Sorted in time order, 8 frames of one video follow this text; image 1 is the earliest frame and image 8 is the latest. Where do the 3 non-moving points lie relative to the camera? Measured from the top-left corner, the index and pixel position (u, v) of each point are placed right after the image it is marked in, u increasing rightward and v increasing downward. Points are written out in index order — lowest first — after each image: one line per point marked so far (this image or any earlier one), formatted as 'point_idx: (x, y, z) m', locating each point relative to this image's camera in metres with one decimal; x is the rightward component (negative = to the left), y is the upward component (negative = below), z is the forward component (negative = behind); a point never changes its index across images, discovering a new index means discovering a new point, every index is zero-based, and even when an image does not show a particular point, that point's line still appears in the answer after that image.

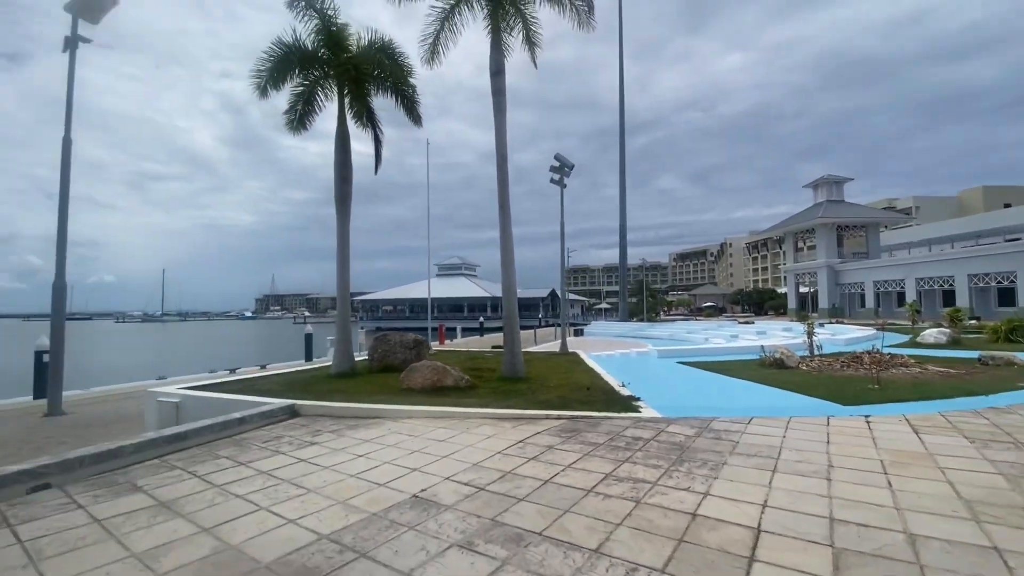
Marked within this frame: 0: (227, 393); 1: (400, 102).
0: (-5.4, -2.0, +8.7) m
1: (-2.8, +4.6, +11.6) m
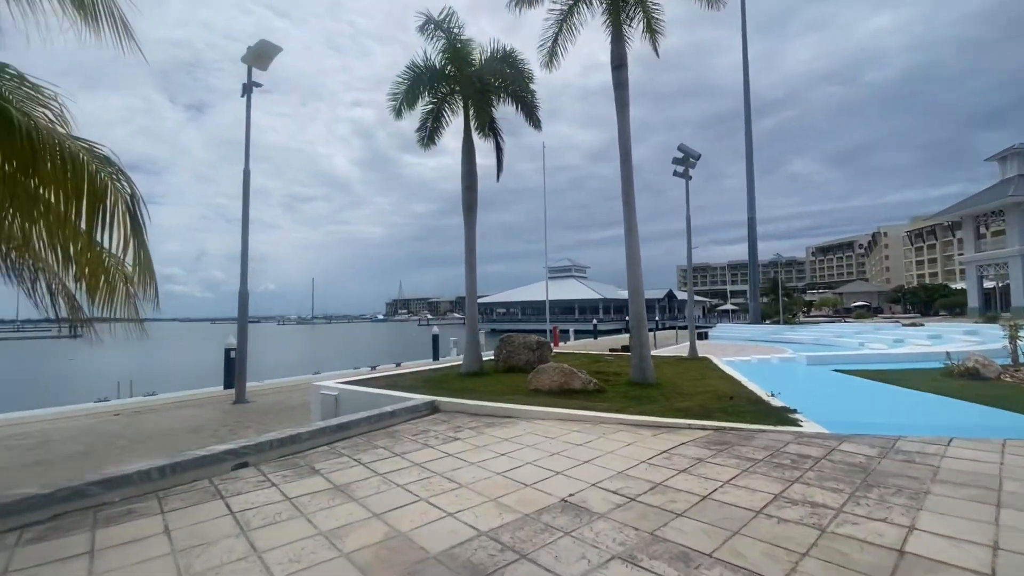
0: (-2.8, -2.1, +9.6) m
1: (+0.2, +4.6, +11.8) m
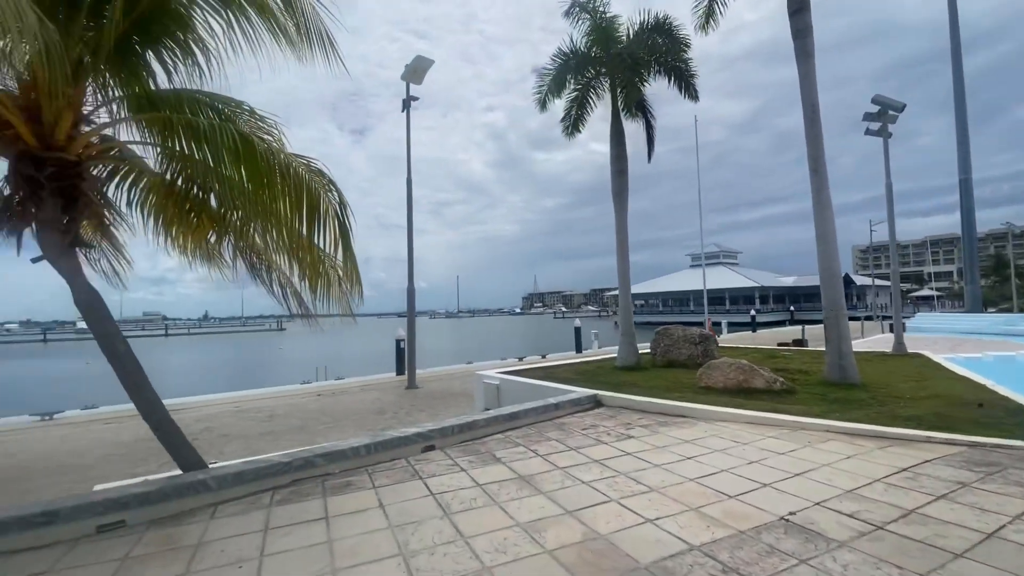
0: (+0.5, -1.9, +9.7) m
1: (+3.8, +4.9, +10.9) m
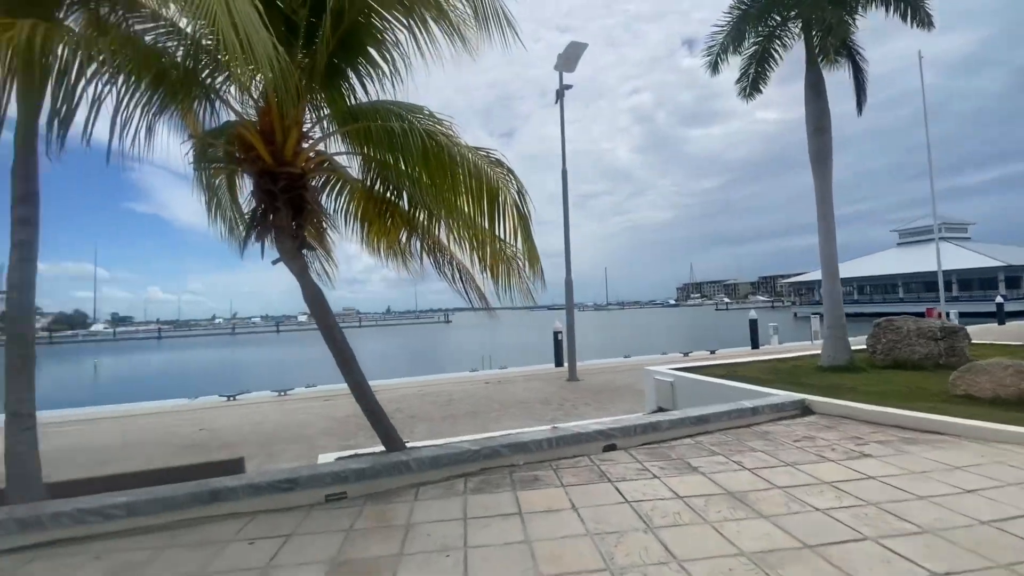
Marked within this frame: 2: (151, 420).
0: (+3.8, -1.7, +8.7) m
1: (+7.1, +5.2, +8.6) m
2: (-8.3, -3.0, +10.5) m
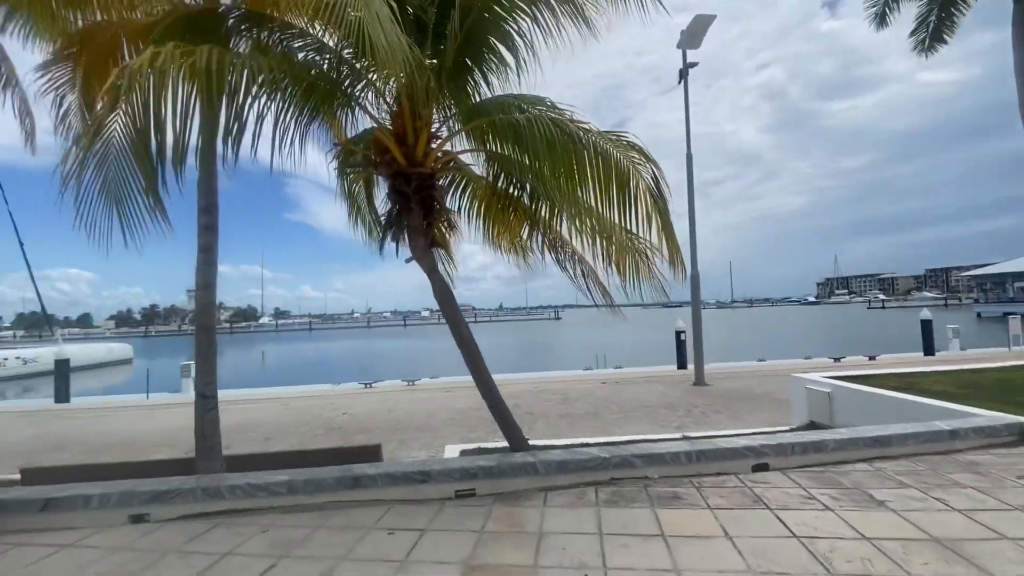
0: (+5.9, -1.6, +7.3) m
1: (+9.1, +5.3, +6.4) m
2: (-5.4, -2.9, +11.9) m
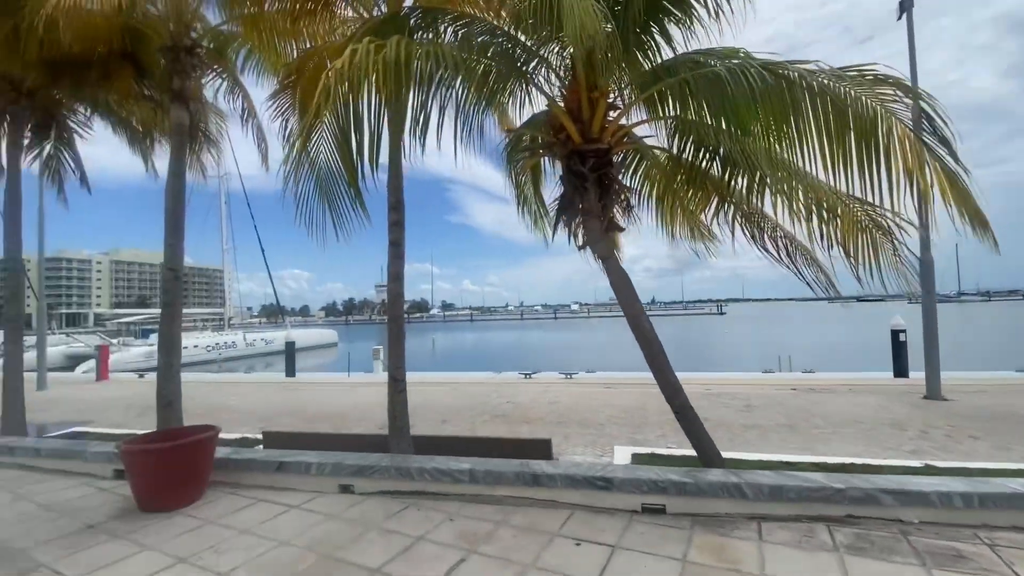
0: (+8.1, -1.4, +4.6) m
1: (+10.8, +5.5, +2.7) m
2: (-1.1, -2.7, +12.6) m
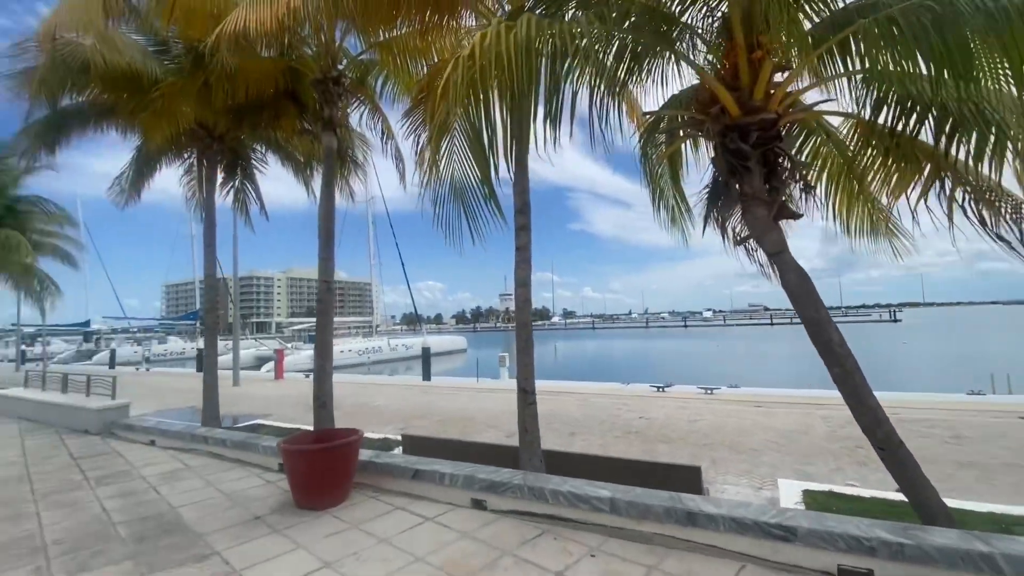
0: (+9.1, -1.3, +2.0) m
1: (+11.1, +5.7, -0.5) m
2: (+2.3, -2.9, +12.0) m
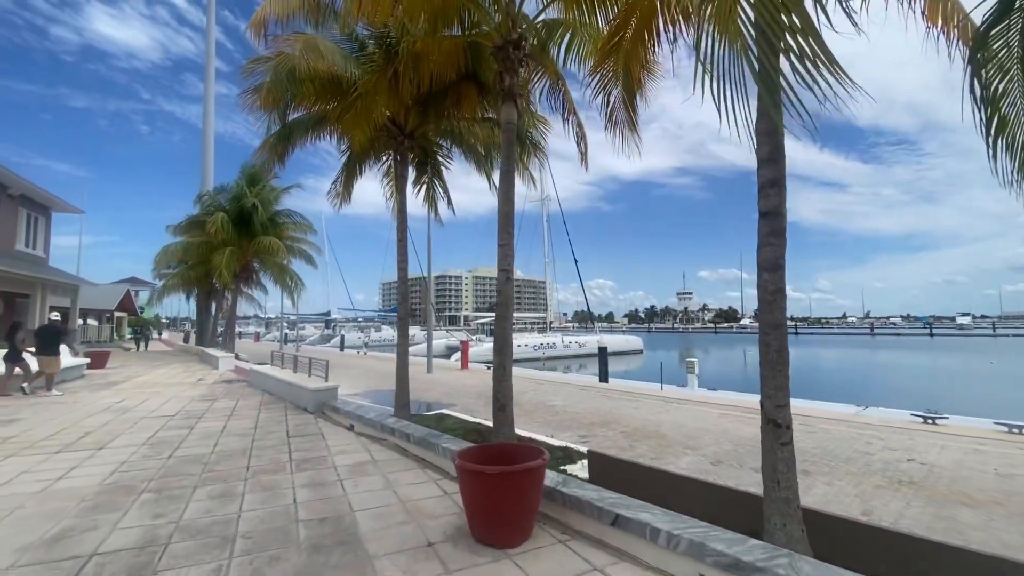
0: (+9.2, -1.2, -2.6) m
1: (+10.2, +5.8, -5.6) m
2: (+6.5, -2.8, +9.3) m
